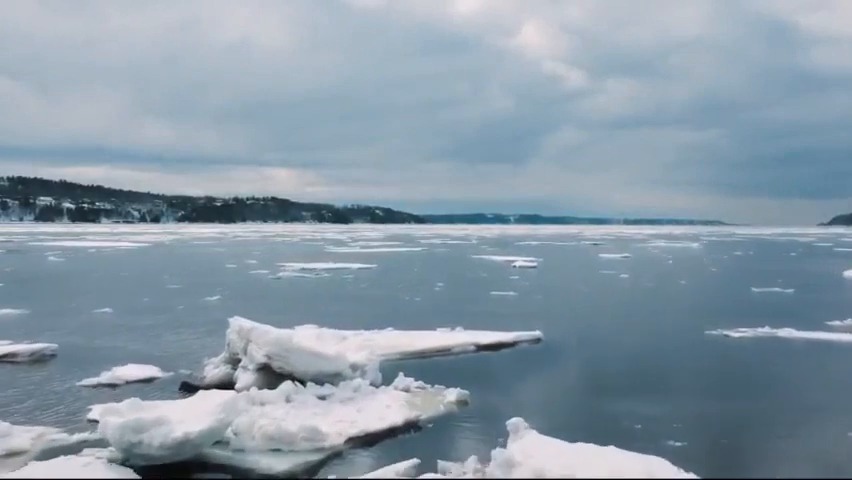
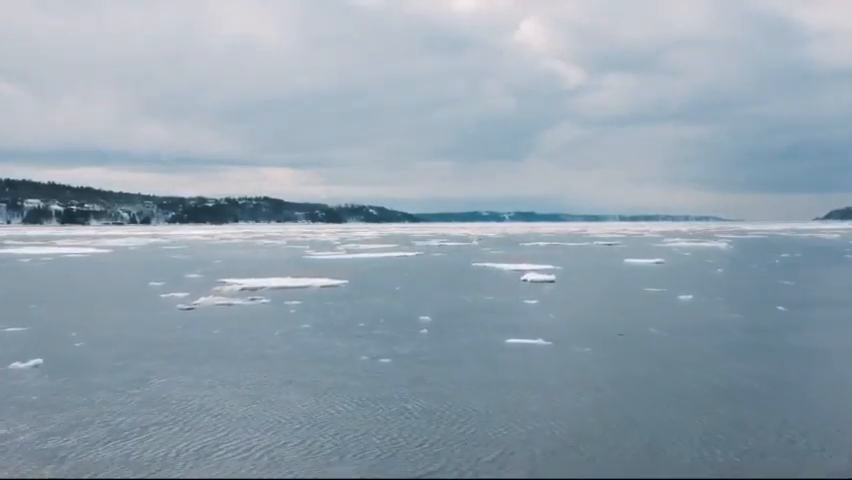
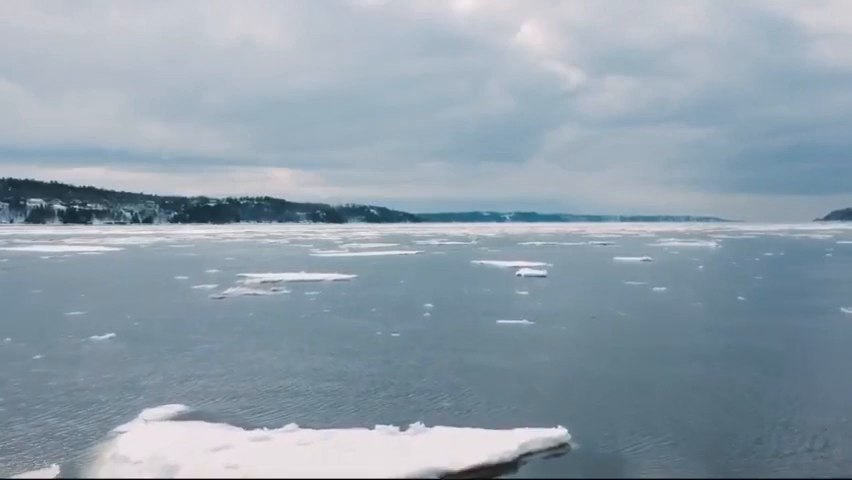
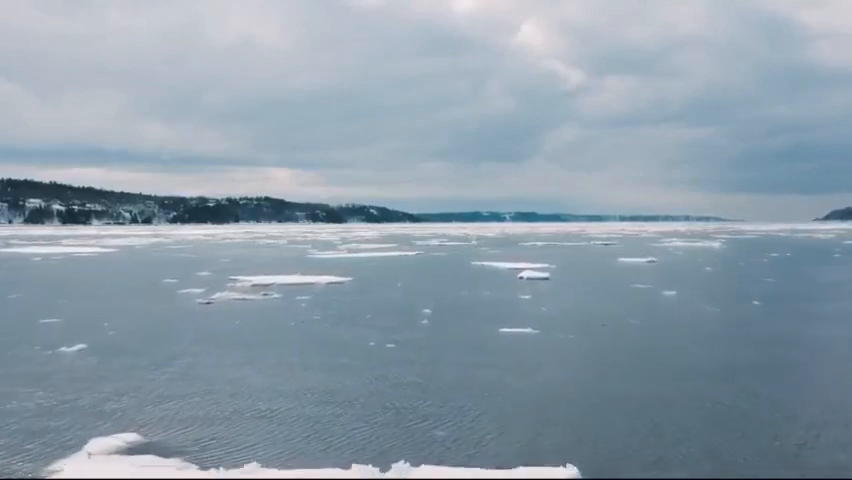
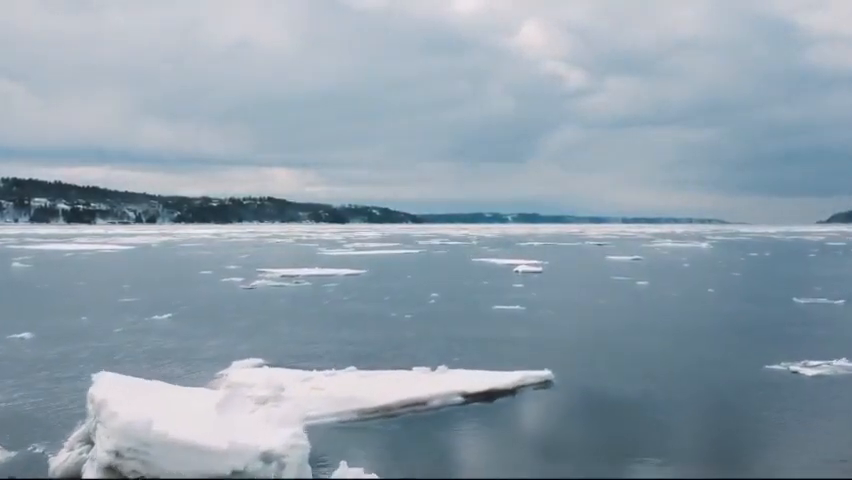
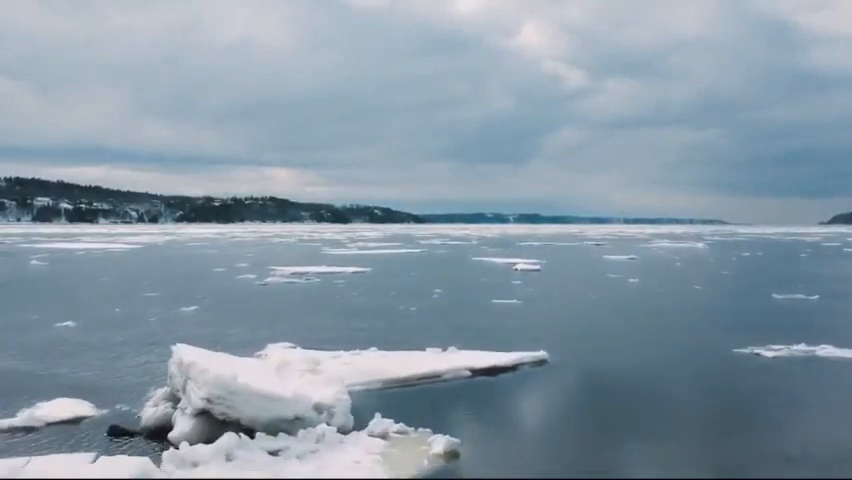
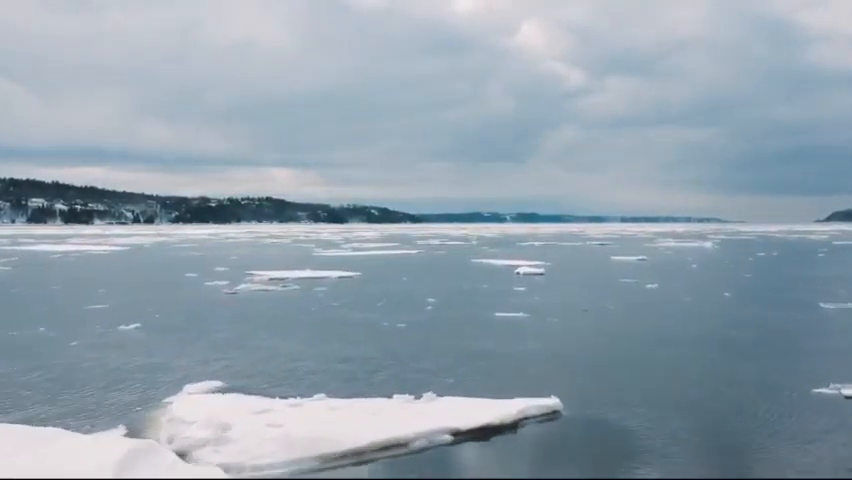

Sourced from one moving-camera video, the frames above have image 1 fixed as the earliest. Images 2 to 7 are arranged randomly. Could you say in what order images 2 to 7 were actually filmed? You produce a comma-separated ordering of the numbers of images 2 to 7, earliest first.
6, 5, 7, 3, 4, 2
